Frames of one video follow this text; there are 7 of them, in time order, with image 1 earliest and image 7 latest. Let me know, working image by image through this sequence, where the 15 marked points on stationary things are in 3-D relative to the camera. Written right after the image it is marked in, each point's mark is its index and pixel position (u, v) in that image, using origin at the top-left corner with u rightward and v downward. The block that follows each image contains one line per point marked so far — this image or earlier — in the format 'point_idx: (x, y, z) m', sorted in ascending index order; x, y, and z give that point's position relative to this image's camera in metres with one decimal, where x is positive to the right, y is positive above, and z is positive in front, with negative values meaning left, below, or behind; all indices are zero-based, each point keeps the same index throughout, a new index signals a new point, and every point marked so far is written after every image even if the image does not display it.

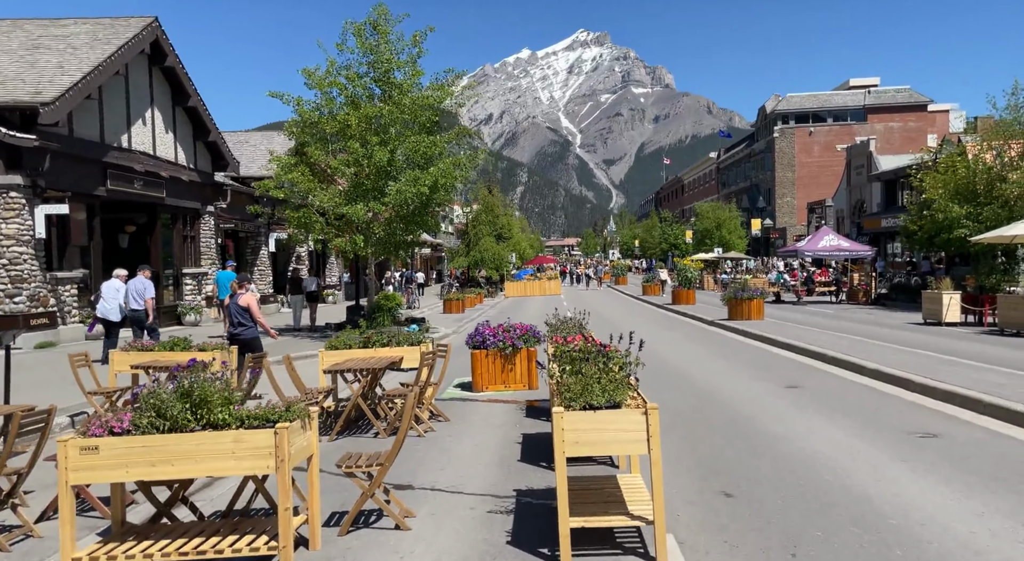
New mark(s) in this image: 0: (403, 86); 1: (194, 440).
0: (-3.1, +5.5, +19.3) m
1: (-2.0, -1.0, +4.4) m
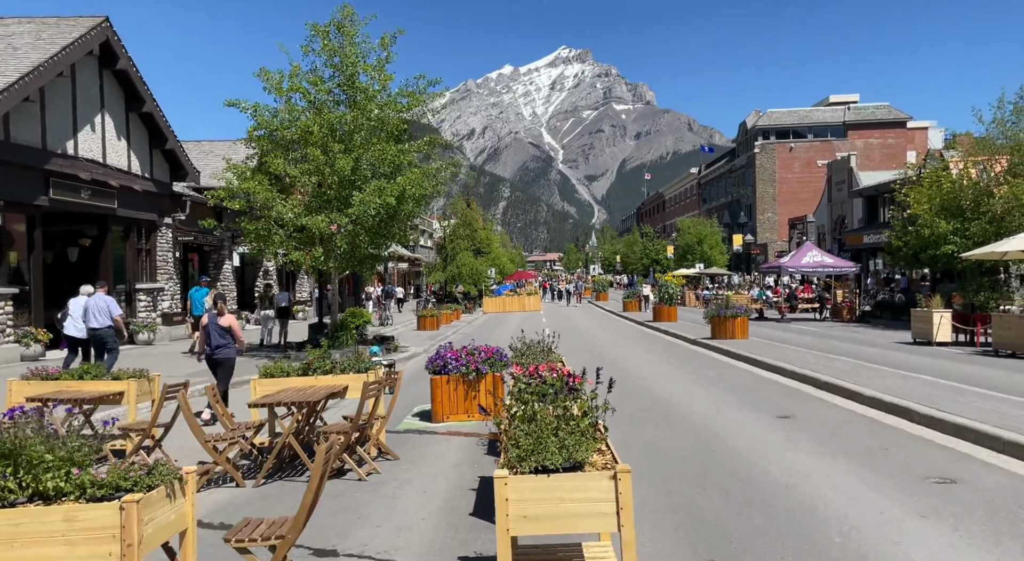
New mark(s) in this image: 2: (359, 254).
0: (-3.8, +5.0, +18.3) m
1: (-2.4, -1.1, +3.3) m
2: (-4.1, +0.7, +18.3) m
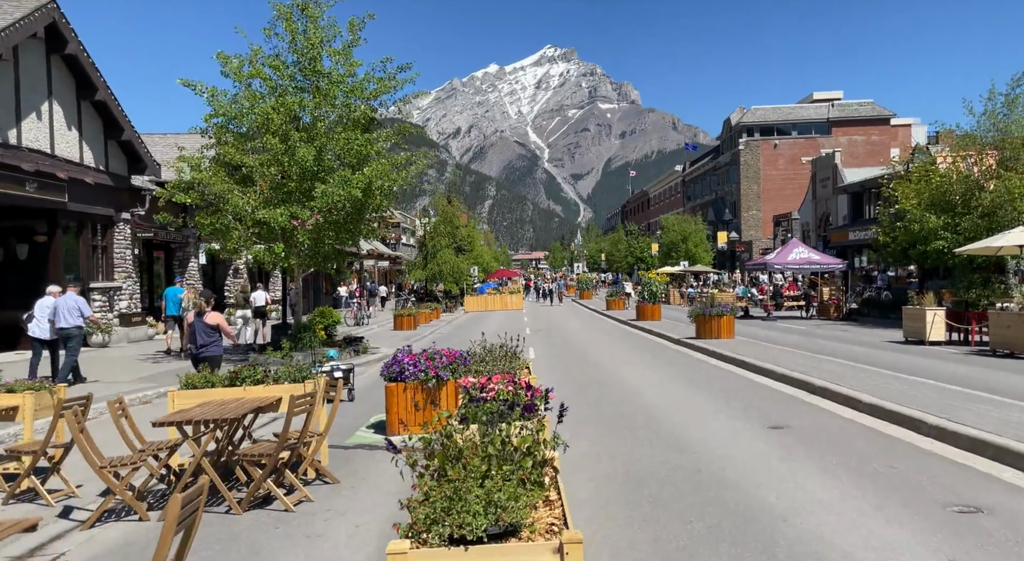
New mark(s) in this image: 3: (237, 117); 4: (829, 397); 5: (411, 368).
0: (-4.4, +5.1, +17.2) m
1: (-2.7, -1.1, +2.2) m
2: (-4.7, +0.7, +17.2) m
3: (-6.6, +3.9, +16.6) m
4: (+5.1, -1.9, +11.1) m
5: (-1.3, -1.1, +9.1) m
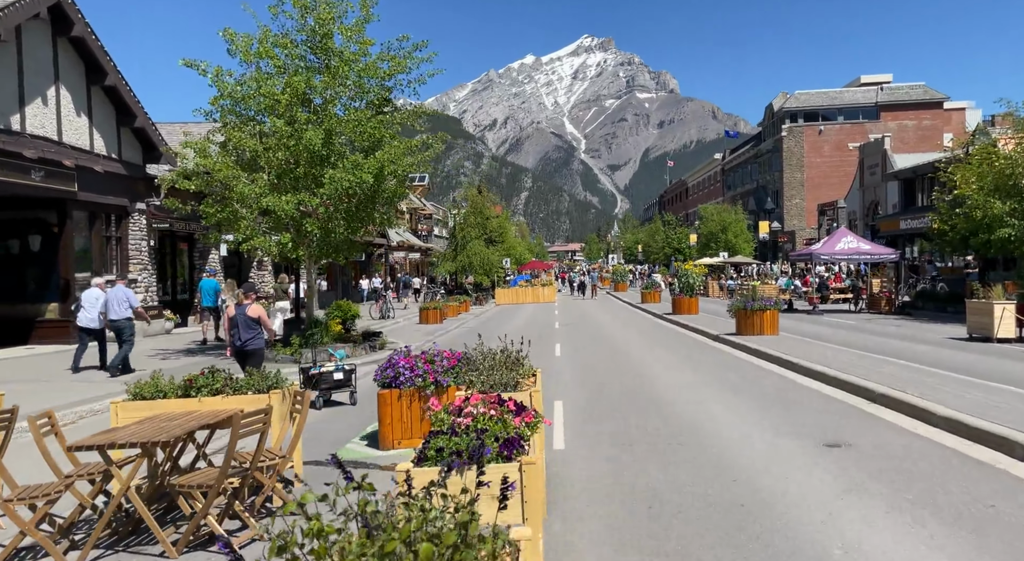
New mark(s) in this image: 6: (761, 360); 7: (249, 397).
0: (-3.9, +5.3, +16.1) m
1: (-3.0, -1.1, +1.2) m
2: (-4.2, +0.9, +16.2) m
3: (-6.1, +4.1, +15.7) m
4: (+5.3, -1.8, +9.6) m
5: (-1.2, -1.0, +8.0) m
6: (+5.8, -1.8, +16.0) m
7: (-2.4, -1.0, +6.2) m
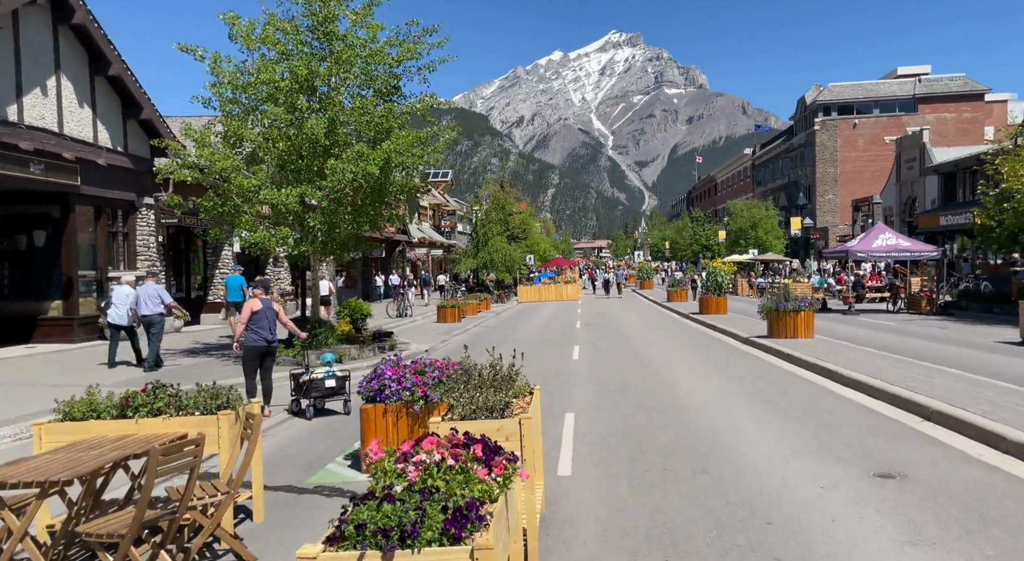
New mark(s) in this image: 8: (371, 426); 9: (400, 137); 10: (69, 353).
0: (-3.6, +5.3, +15.2) m
1: (-3.2, -1.1, +0.3) m
2: (-3.8, +1.0, +15.4) m
3: (-5.8, +4.2, +14.9) m
4: (+5.3, -1.8, +8.4) m
5: (-1.2, -1.0, +7.0) m
6: (+6.1, -1.8, +14.8) m
7: (-2.4, -1.0, +5.3) m
8: (-1.4, -1.5, +7.1) m
9: (-2.5, +3.2, +15.3) m
10: (-11.1, -1.8, +17.4) m
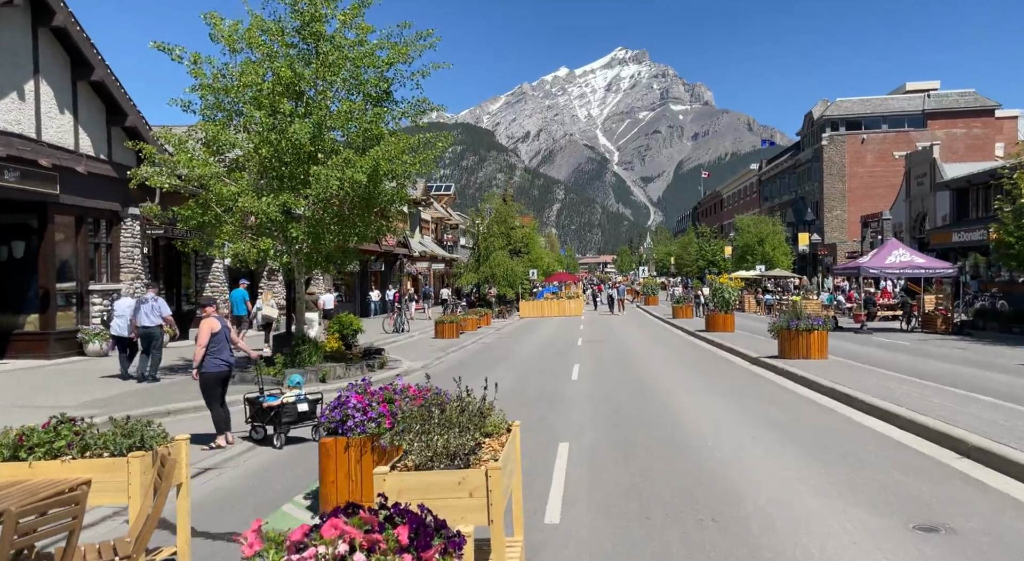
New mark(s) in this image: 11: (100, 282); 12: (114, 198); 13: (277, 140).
0: (-3.6, +5.0, +14.5) m
1: (-3.5, -1.1, -0.6) m
2: (-3.9, +0.7, +14.5) m
3: (-5.8, +3.9, +14.1) m
4: (+5.2, -2.0, +7.5) m
5: (-1.4, -1.2, +6.1) m
6: (+6.0, -2.2, +13.9) m
7: (-2.6, -1.1, +4.4) m
8: (-1.6, -1.6, +6.2) m
9: (-2.6, +2.9, +14.5) m
10: (-11.2, -2.1, +16.5) m
11: (-11.6, 0.0, +19.6) m
12: (-11.3, +2.3, +19.5) m
13: (-4.6, +2.8, +13.7) m
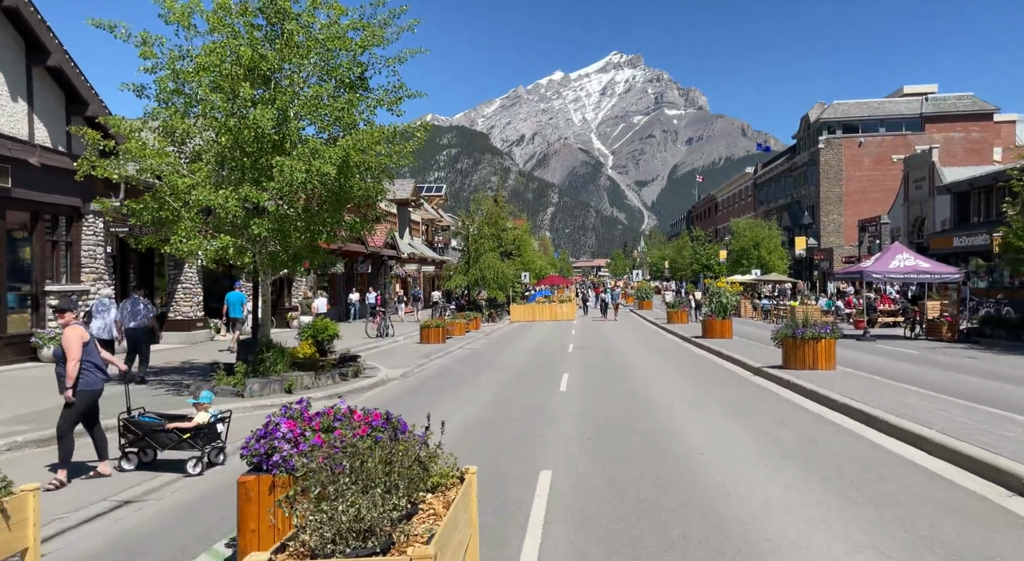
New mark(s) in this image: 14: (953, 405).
0: (-3.9, +5.0, +13.3) m
1: (-3.6, -1.1, -1.8) m
2: (-4.3, +0.6, +13.3) m
3: (-6.1, +3.9, +12.9) m
4: (+4.9, -2.0, +6.3) m
5: (-1.6, -1.2, +5.0) m
6: (+5.6, -2.3, +12.7) m
7: (-2.9, -1.1, +3.2) m
8: (-1.9, -1.6, +5.0) m
9: (-2.9, +2.8, +13.3) m
10: (-11.5, -2.1, +15.2) m
11: (-12.0, 0.0, +18.4) m
12: (-11.7, +2.3, +18.3) m
13: (-4.9, +2.8, +12.5) m
14: (+7.6, -2.1, +12.0) m
